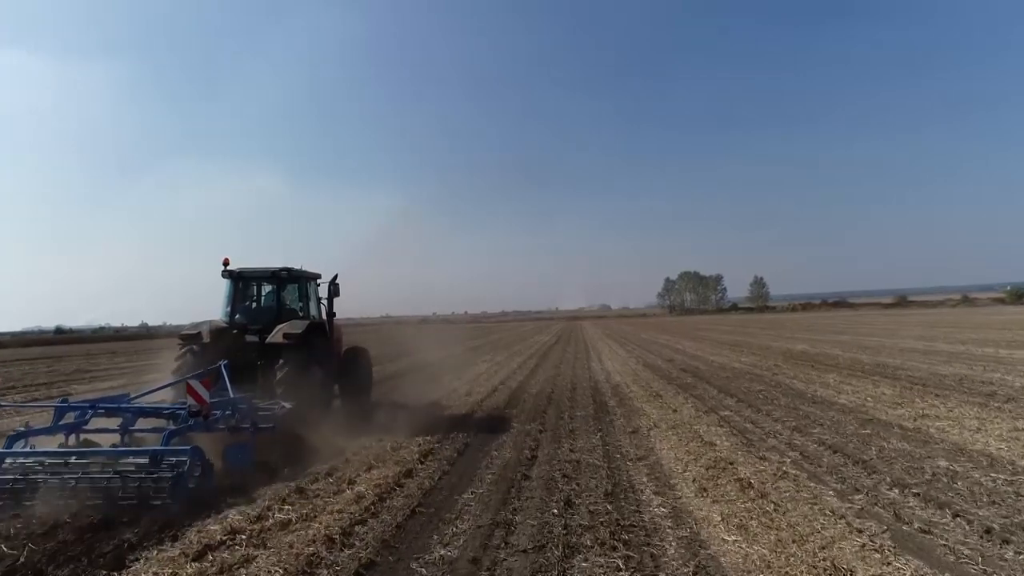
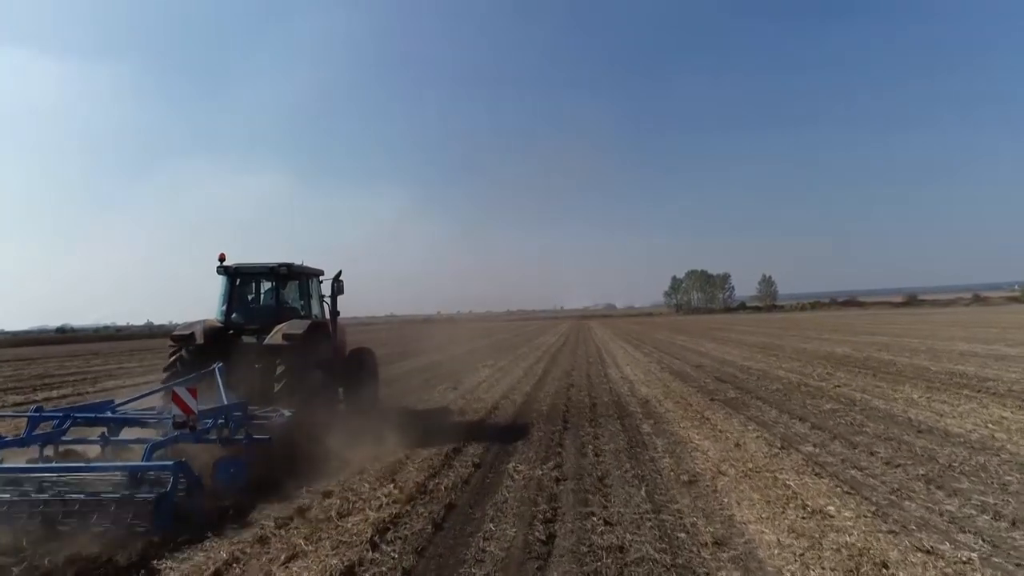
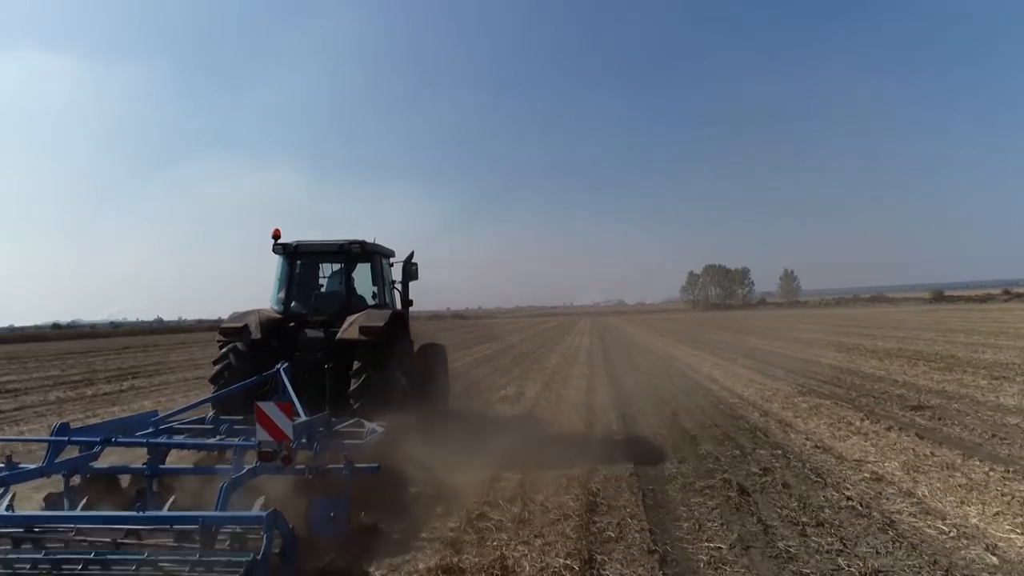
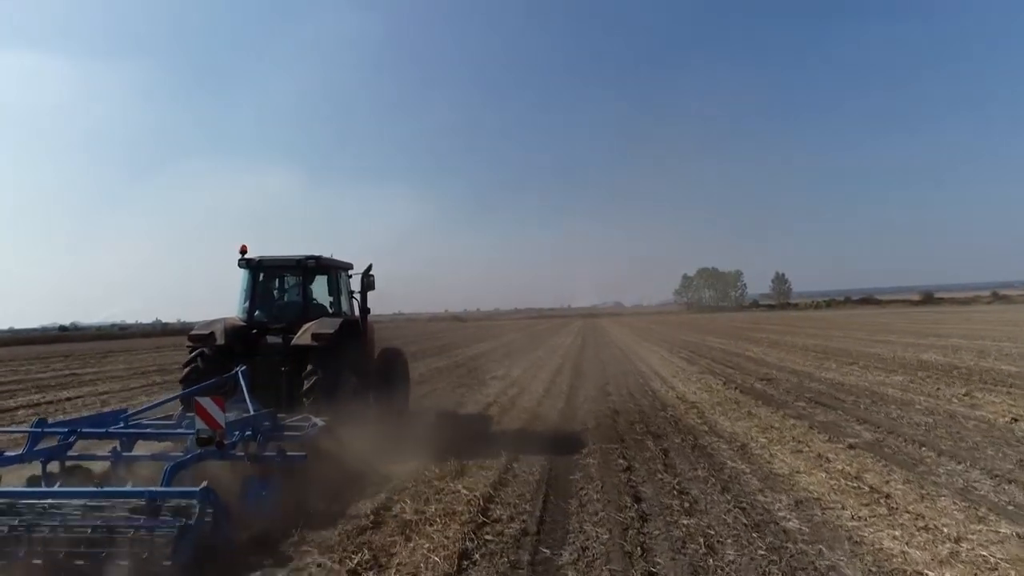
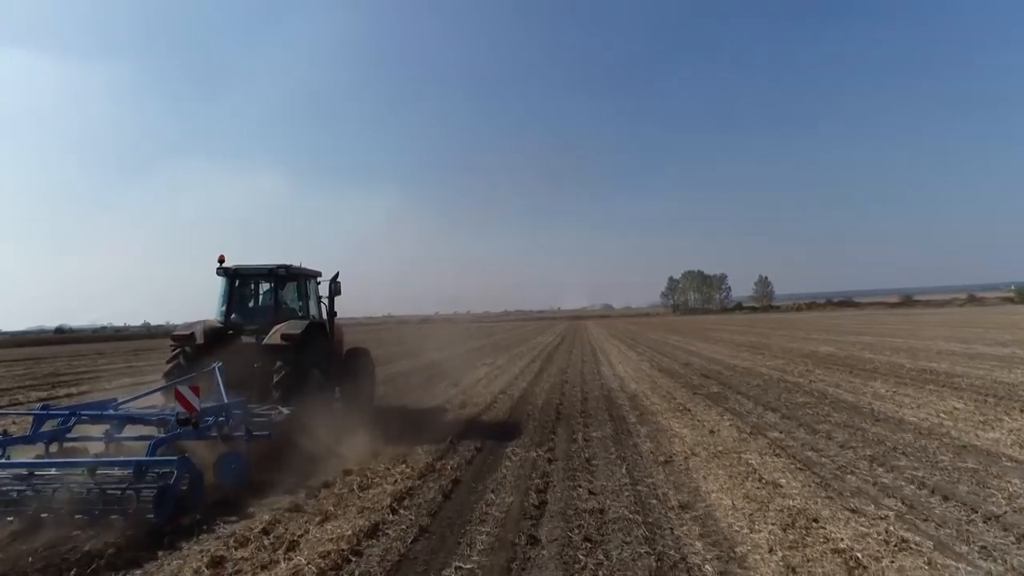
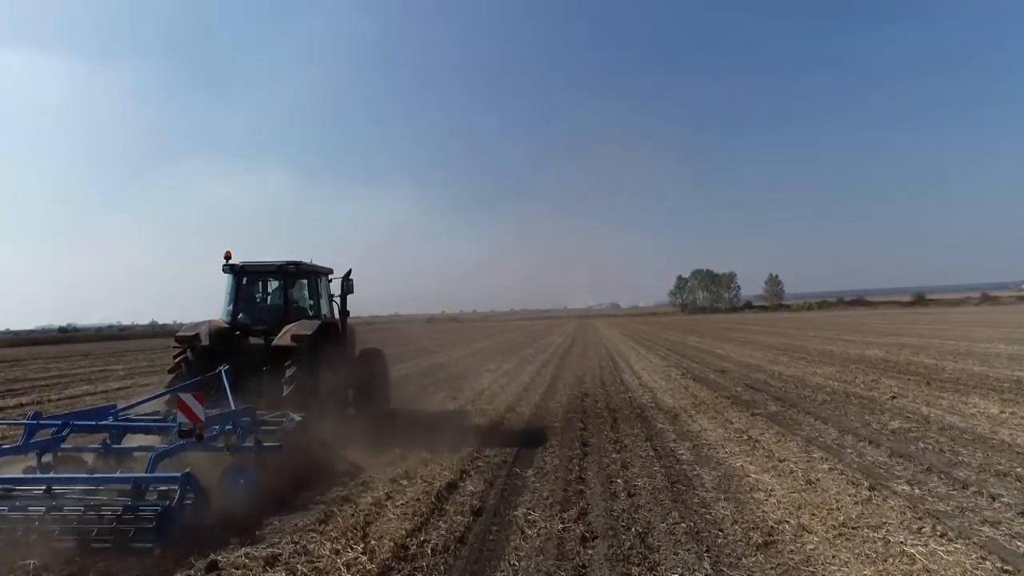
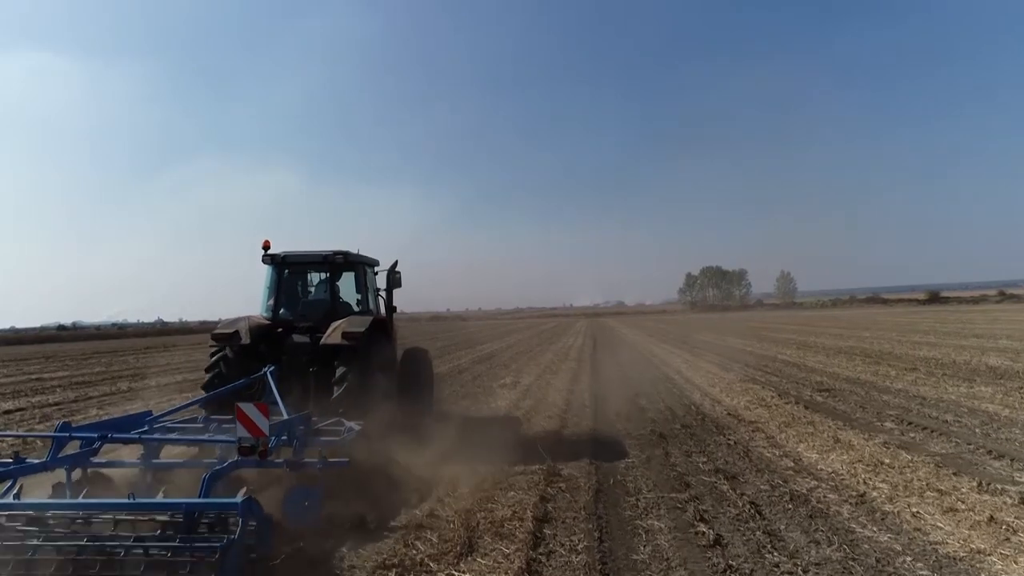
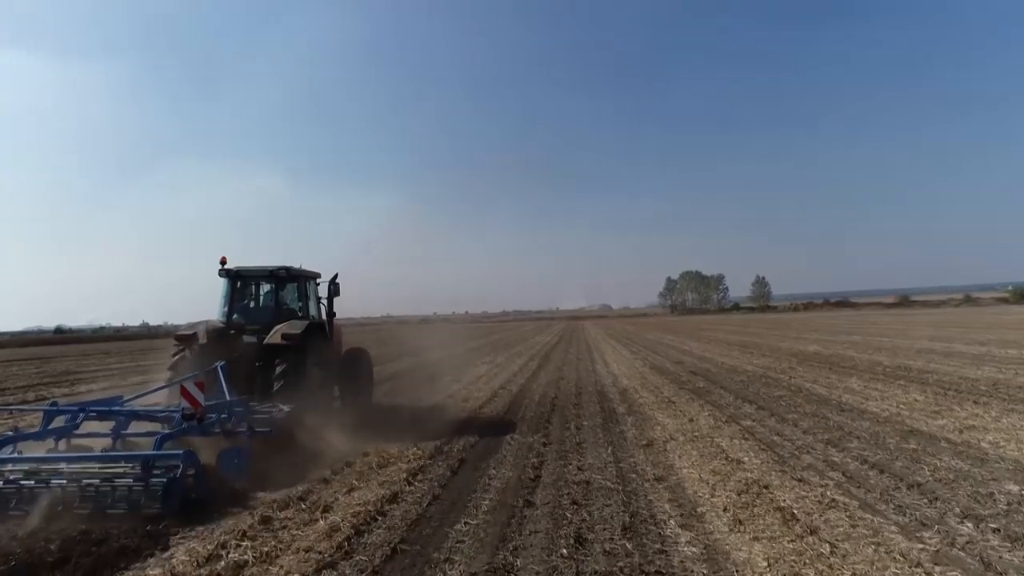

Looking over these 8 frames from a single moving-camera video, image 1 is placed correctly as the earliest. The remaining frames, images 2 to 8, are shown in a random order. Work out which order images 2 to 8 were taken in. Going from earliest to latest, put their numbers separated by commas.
8, 5, 2, 6, 4, 7, 3
